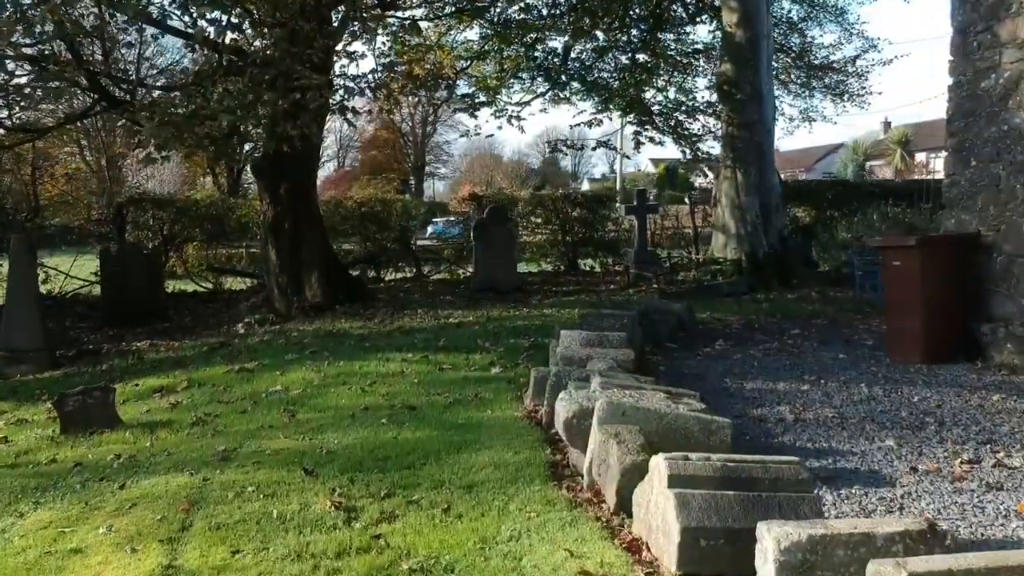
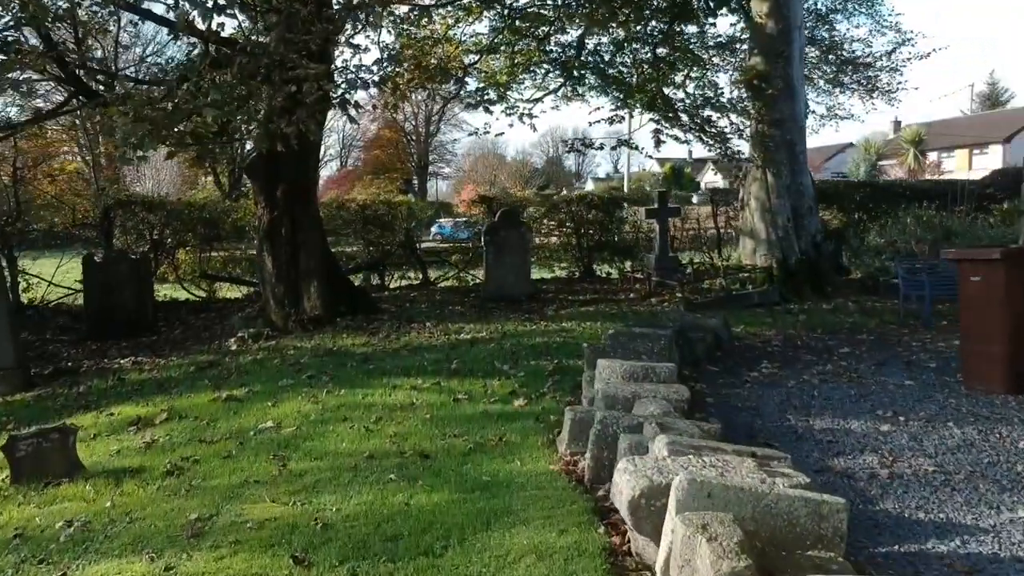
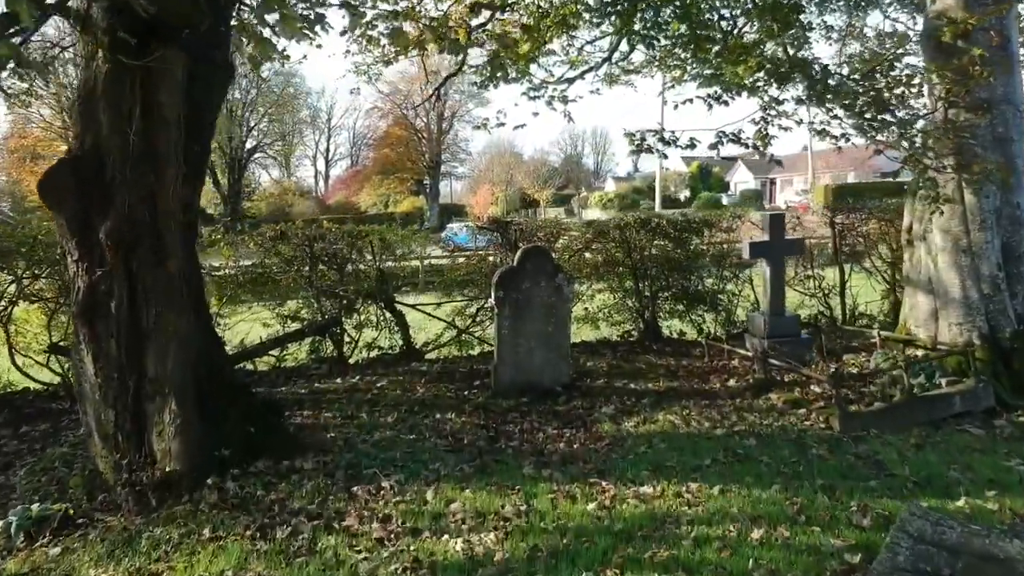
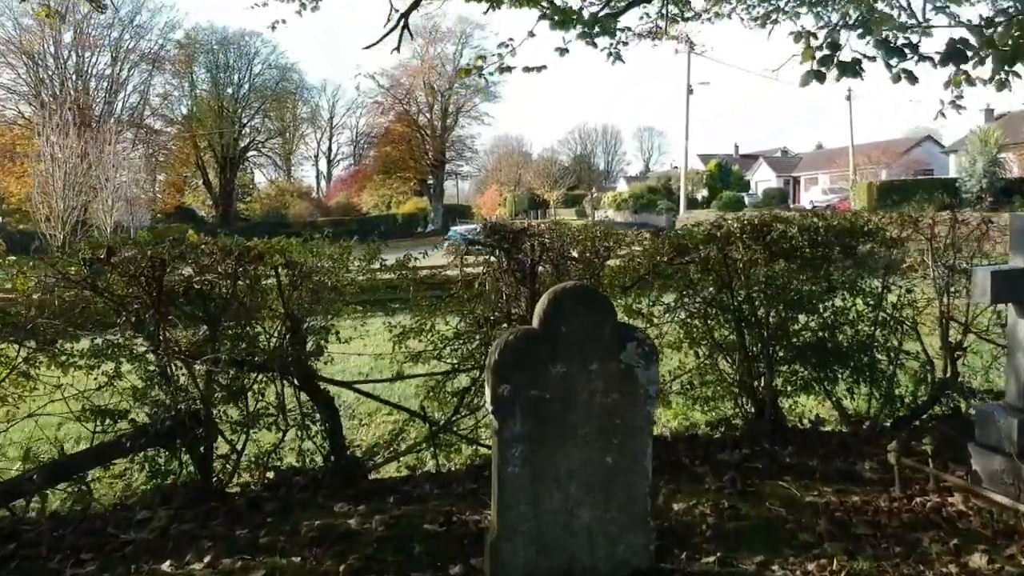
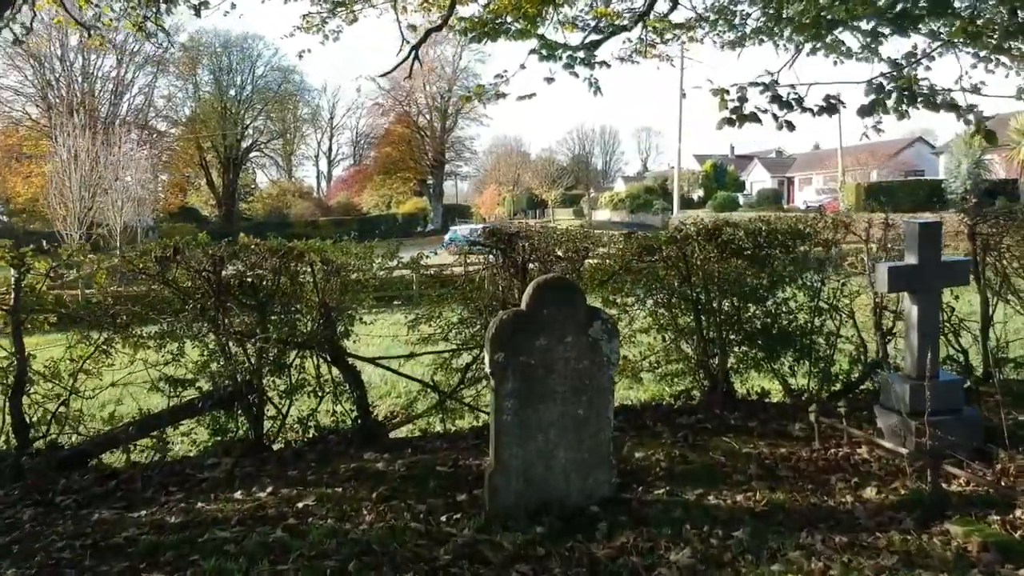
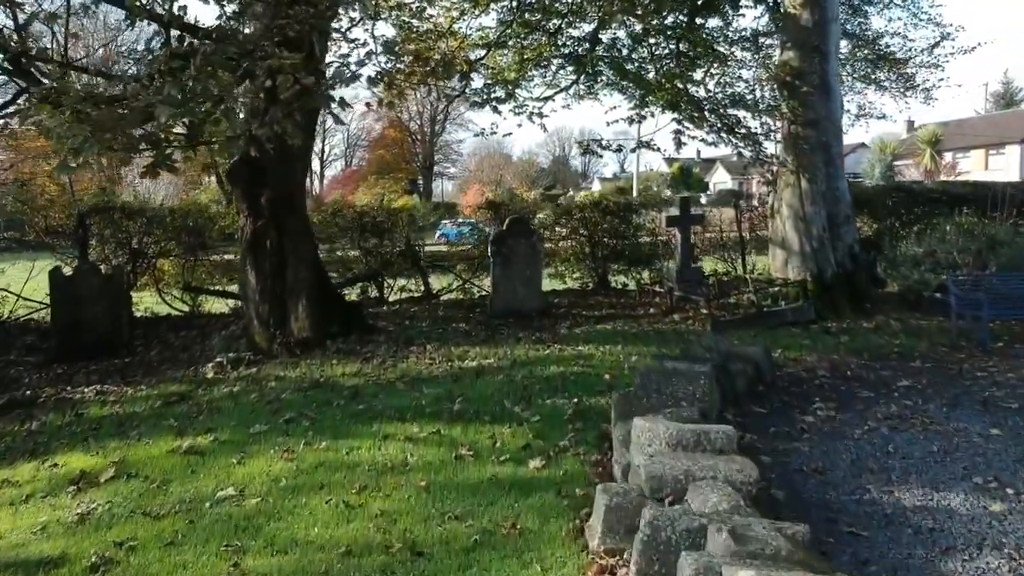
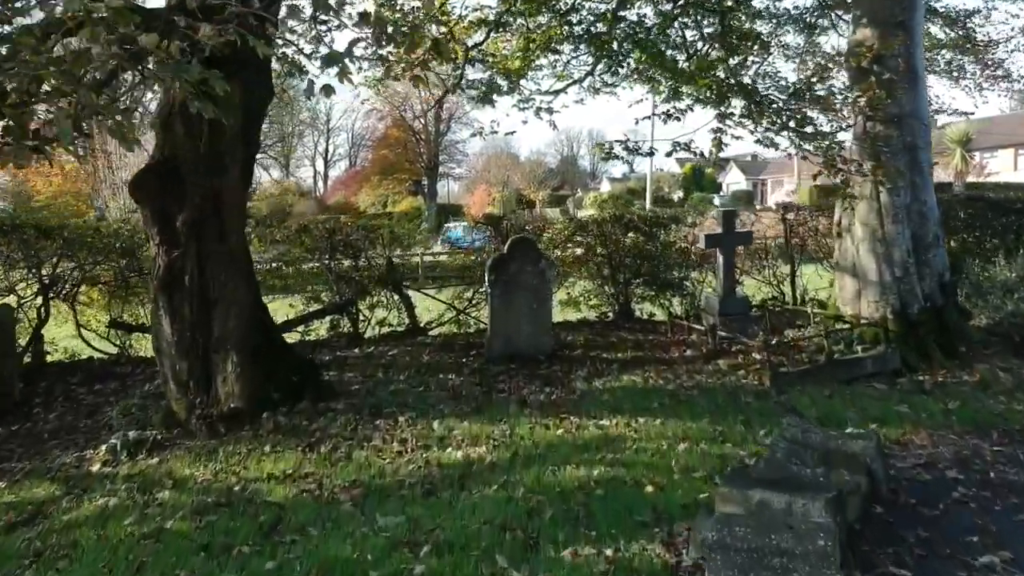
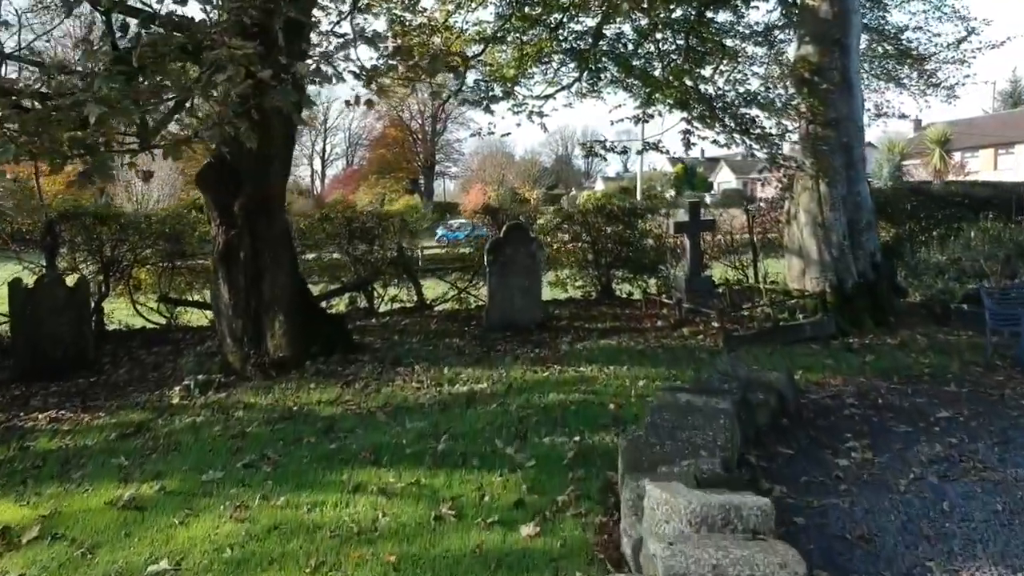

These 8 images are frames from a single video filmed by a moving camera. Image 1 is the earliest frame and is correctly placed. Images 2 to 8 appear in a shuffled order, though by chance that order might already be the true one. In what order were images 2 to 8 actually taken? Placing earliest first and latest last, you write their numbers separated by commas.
2, 6, 8, 7, 3, 5, 4
